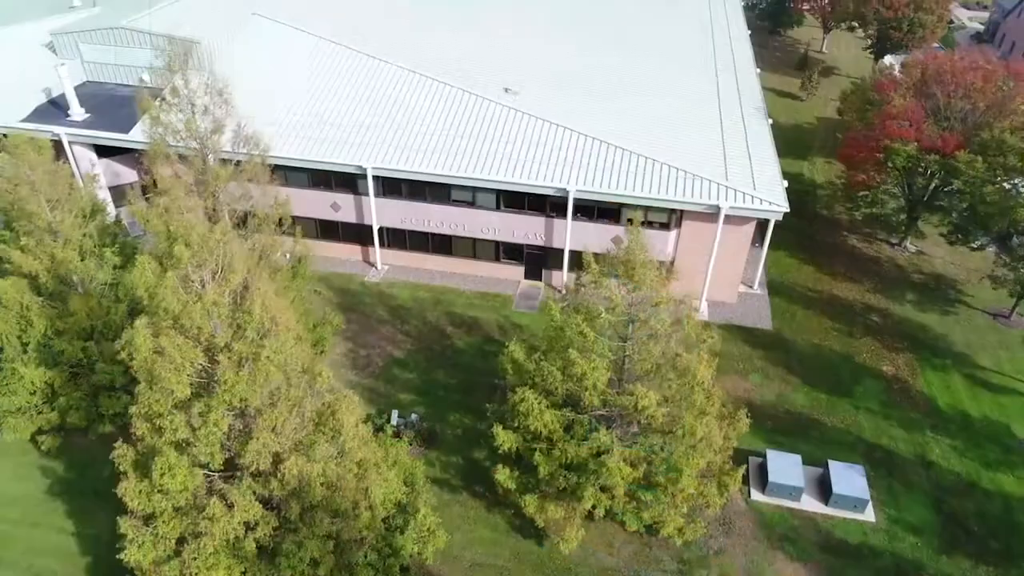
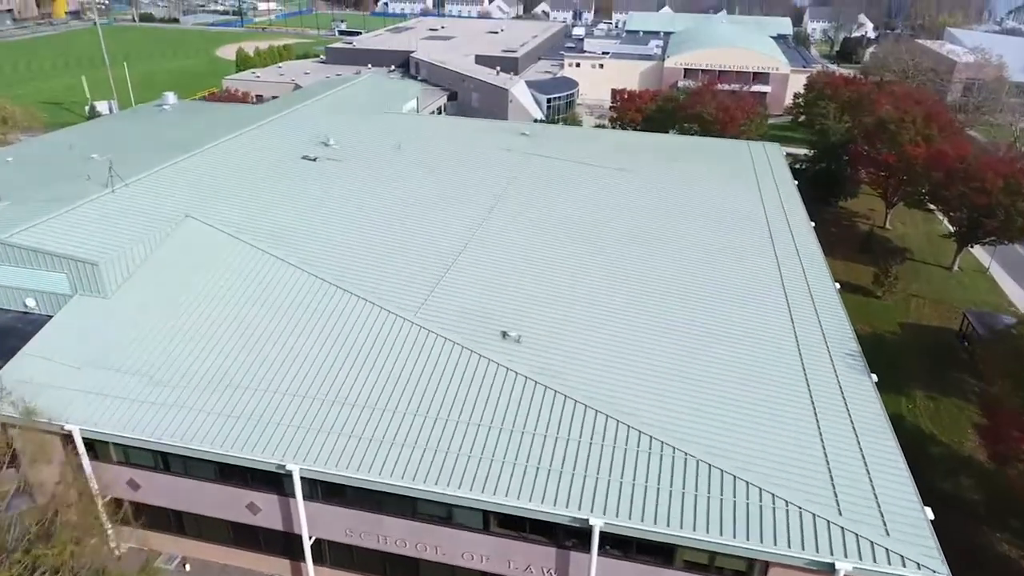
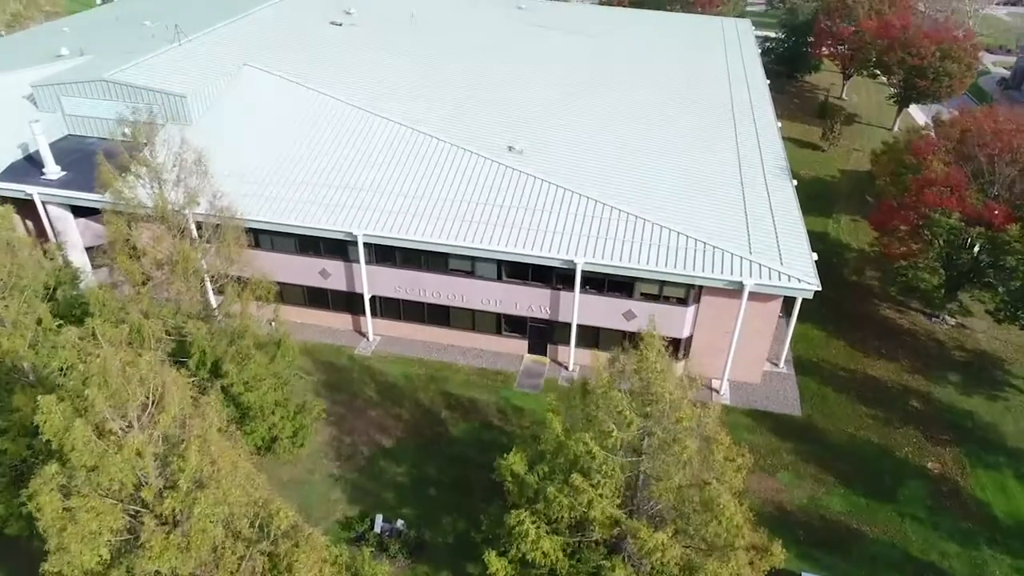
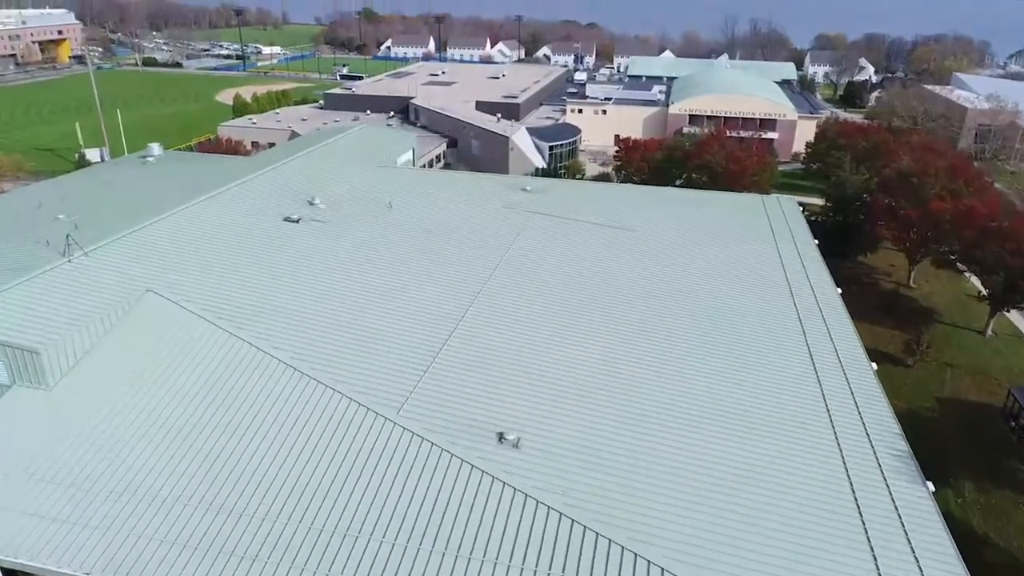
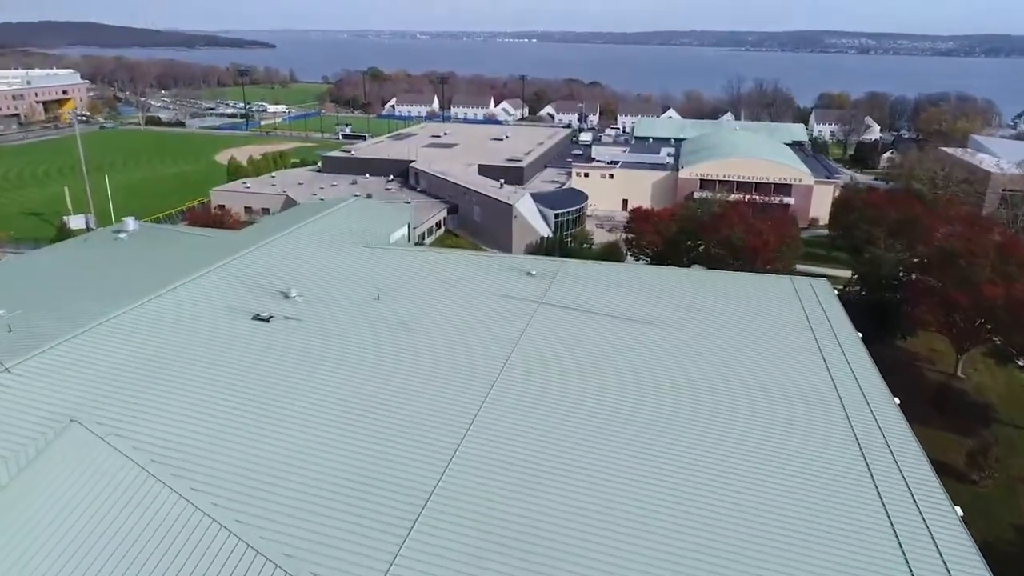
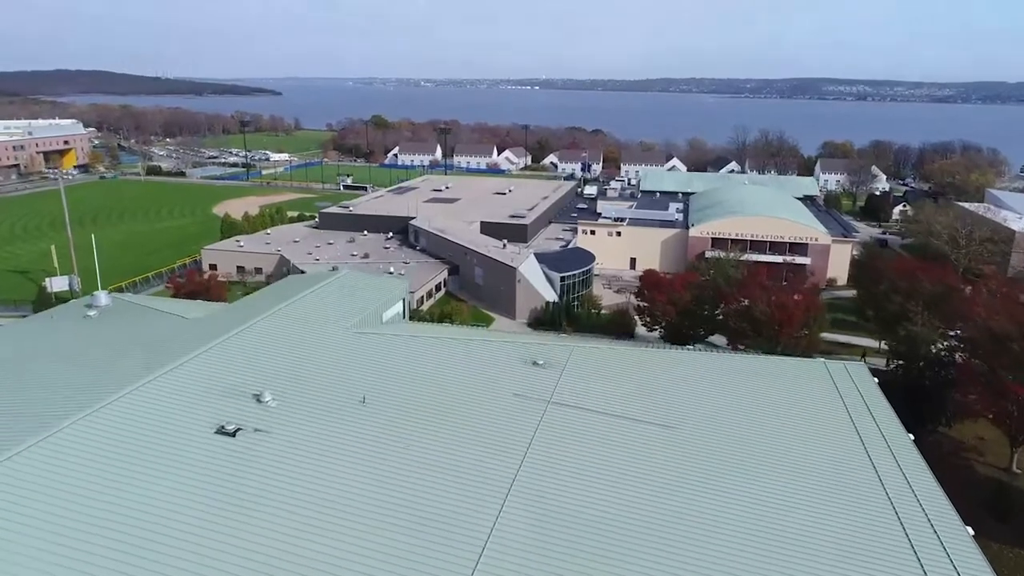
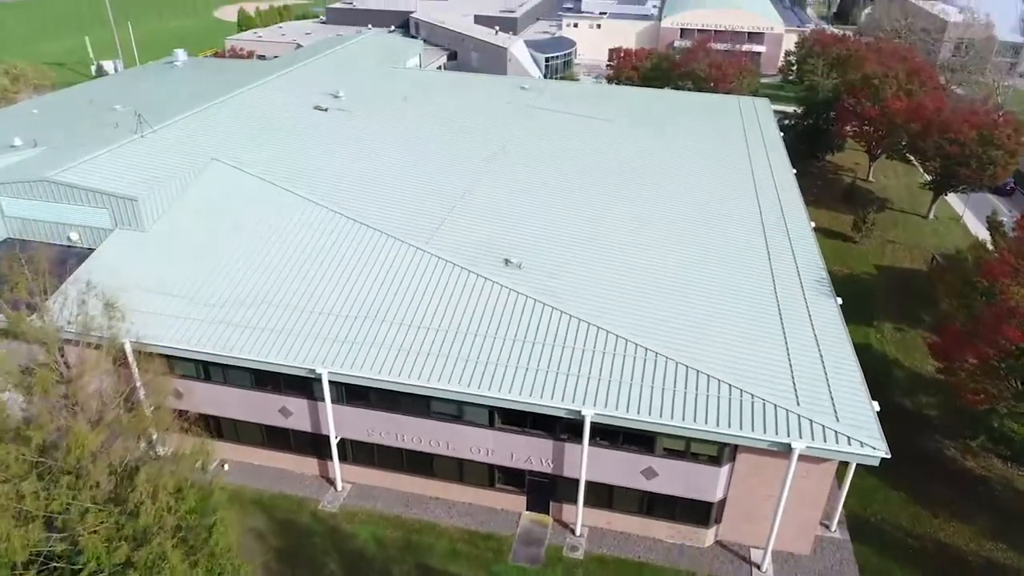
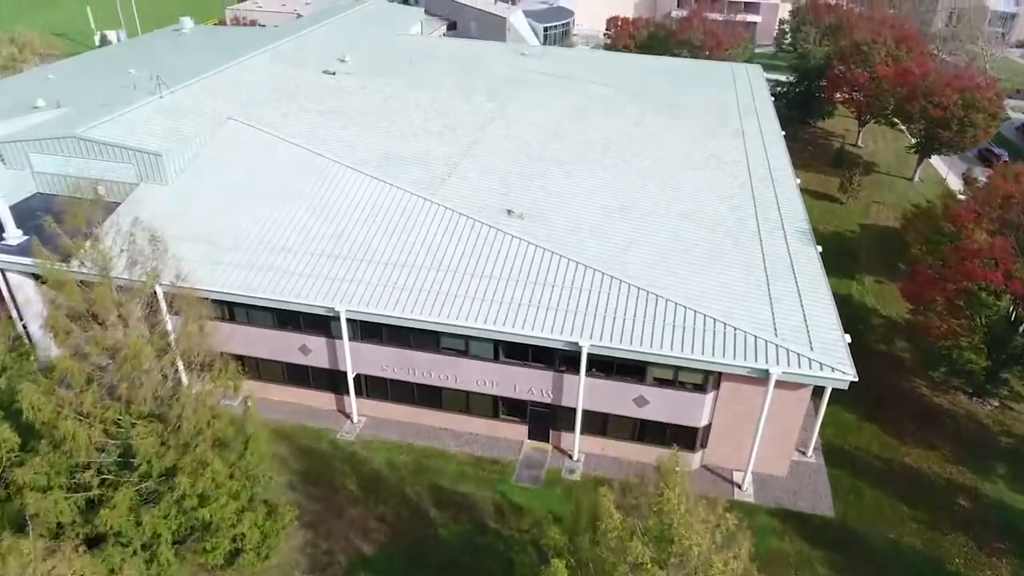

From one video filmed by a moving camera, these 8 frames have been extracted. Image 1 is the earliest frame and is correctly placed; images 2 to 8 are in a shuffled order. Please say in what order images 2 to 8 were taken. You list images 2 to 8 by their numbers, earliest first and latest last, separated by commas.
3, 8, 7, 2, 4, 5, 6
